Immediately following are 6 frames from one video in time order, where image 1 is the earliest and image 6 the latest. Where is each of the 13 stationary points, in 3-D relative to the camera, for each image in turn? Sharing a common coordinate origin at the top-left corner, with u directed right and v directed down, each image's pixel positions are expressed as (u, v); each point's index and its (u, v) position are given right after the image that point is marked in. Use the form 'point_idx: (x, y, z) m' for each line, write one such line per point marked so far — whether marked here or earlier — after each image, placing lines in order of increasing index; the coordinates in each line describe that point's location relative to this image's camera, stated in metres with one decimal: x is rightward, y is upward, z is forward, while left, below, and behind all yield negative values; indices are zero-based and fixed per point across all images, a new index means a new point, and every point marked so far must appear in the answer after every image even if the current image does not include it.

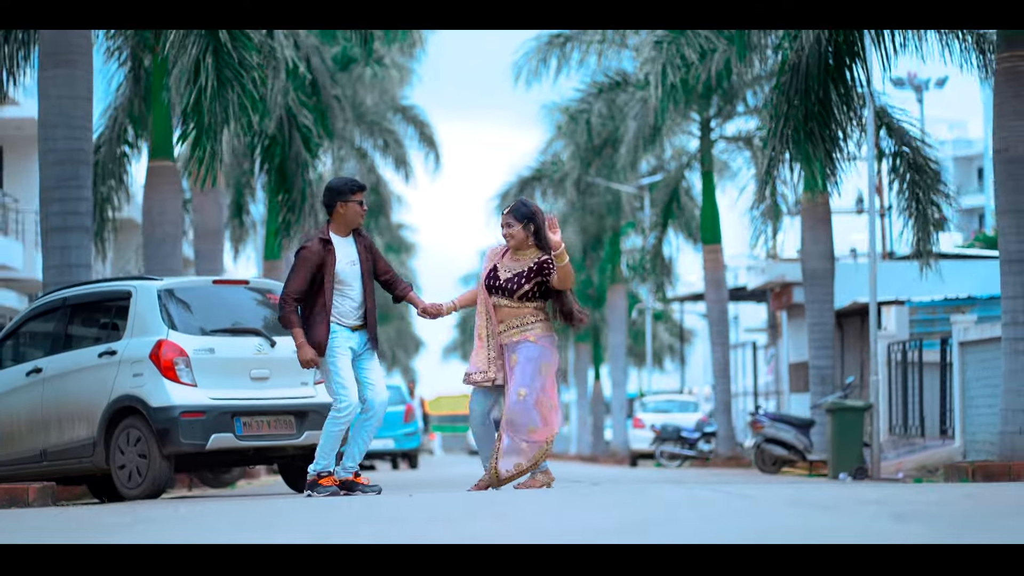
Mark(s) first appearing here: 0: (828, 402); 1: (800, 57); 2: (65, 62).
0: (+3.9, -1.4, +18.4) m
1: (+3.2, +2.5, +16.8) m
2: (-4.4, +2.2, +14.7) m
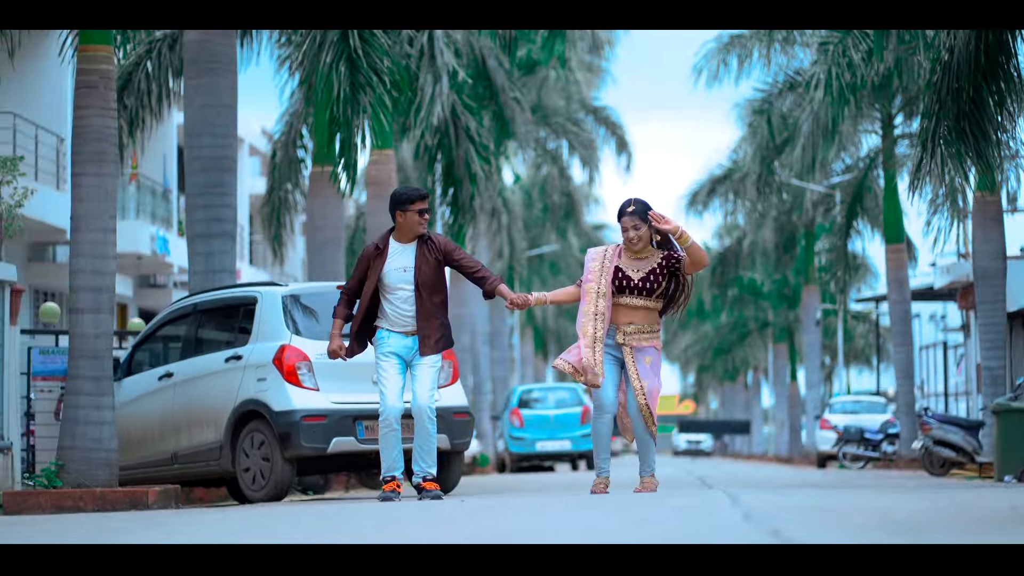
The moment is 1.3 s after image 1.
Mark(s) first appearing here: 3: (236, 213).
0: (+5.7, -1.4, +17.6) m
1: (+4.7, +2.5, +16.1) m
2: (-3.0, +2.2, +15.1) m
3: (-2.8, +0.8, +15.1) m
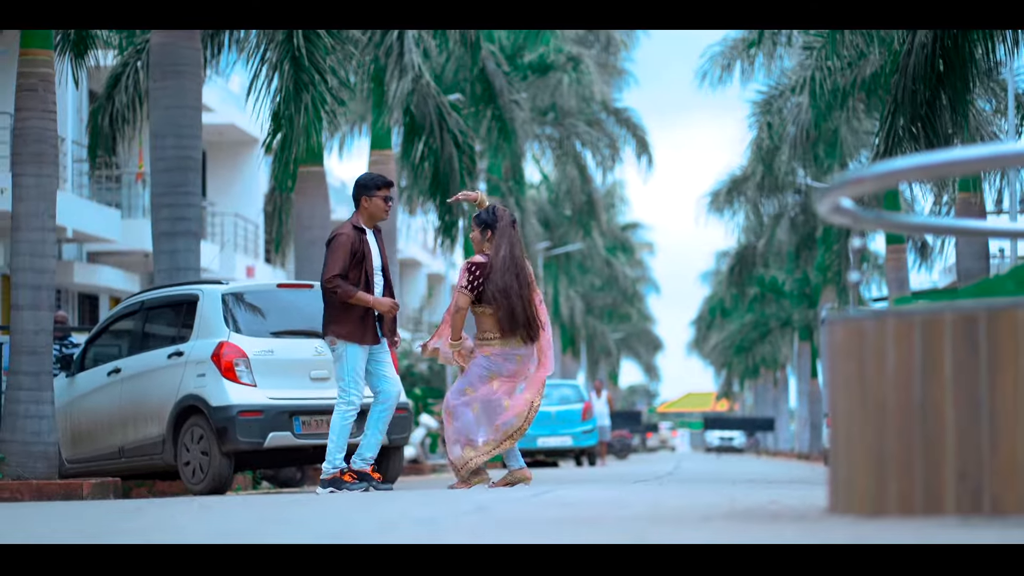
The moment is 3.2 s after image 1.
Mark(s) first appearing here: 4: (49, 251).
0: (+5.3, -1.3, +17.6) m
1: (+4.3, +2.5, +16.2) m
2: (-3.5, +2.2, +15.4) m
3: (-3.2, +0.8, +15.5) m
4: (-3.6, +0.3, +11.8) m
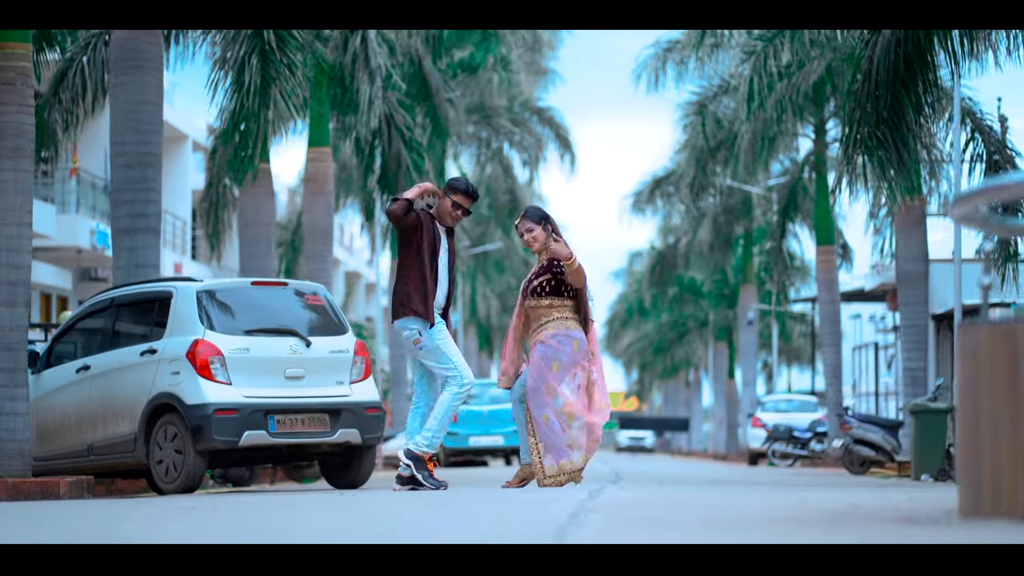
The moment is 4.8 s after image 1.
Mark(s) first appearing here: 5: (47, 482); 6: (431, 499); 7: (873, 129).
0: (+4.7, -1.4, +18.0) m
1: (+3.9, +2.5, +16.6) m
2: (-3.8, +2.2, +15.3) m
3: (-3.6, +0.8, +15.3) m
4: (-3.8, +0.3, +11.6) m
5: (-3.4, -1.4, +11.1) m
6: (-0.5, -1.1, +8.0) m
7: (+4.0, +1.8, +16.6) m
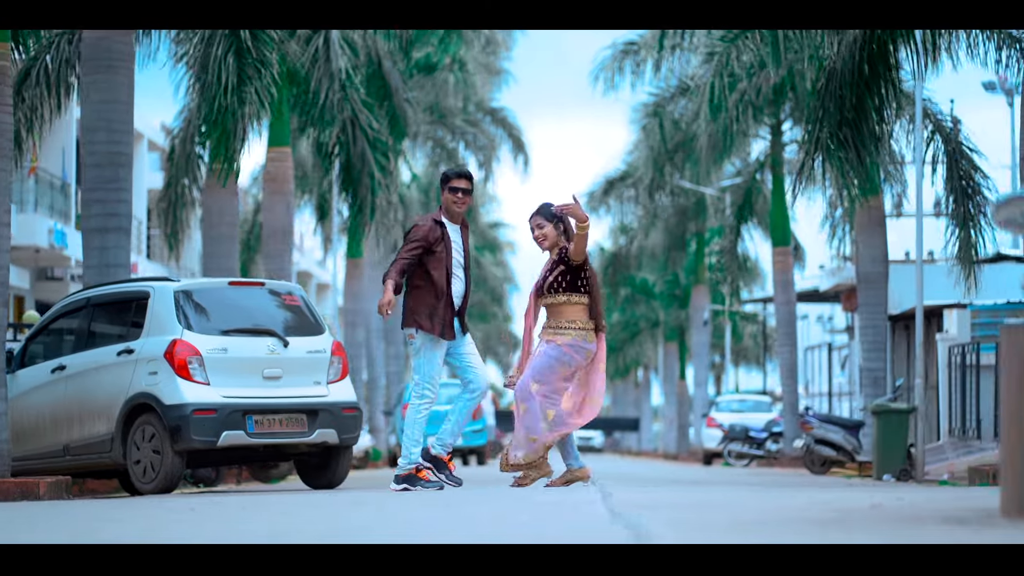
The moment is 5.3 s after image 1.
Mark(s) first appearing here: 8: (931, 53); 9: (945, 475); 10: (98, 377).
0: (+4.3, -1.4, +18.3) m
1: (+3.6, +2.5, +16.8) m
2: (-4.1, +2.2, +15.2) m
3: (-3.9, +0.8, +15.3) m
4: (-3.9, +0.3, +11.6) m
5: (-3.6, -1.4, +11.1) m
6: (-0.5, -1.1, +8.1) m
7: (+3.6, +1.8, +16.8) m
8: (+4.5, +2.5, +16.1) m
9: (+5.4, -2.4, +18.7) m
10: (-3.5, -0.7, +12.7) m
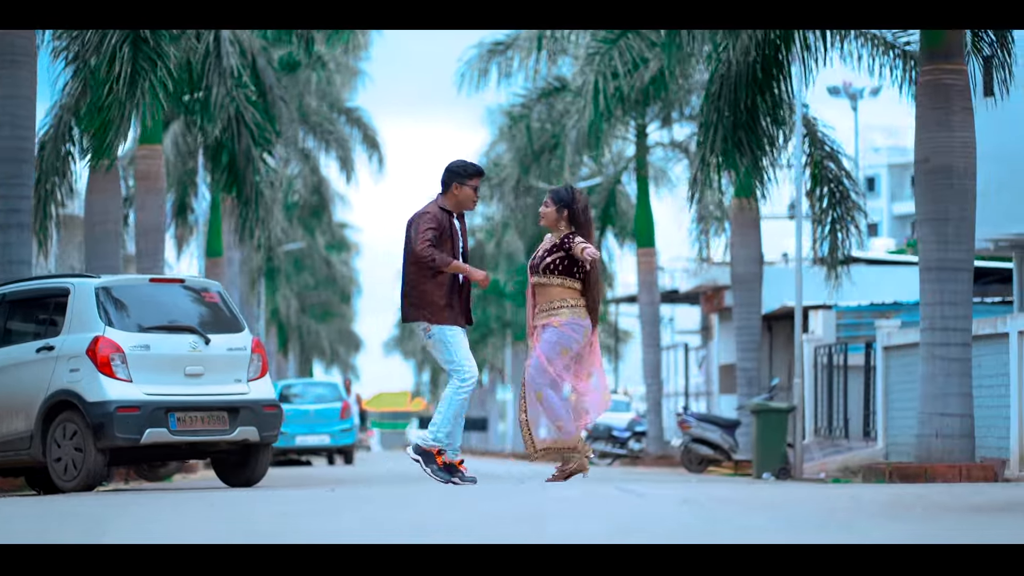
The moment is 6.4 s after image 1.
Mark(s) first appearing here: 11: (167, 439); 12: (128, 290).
0: (+3.0, -1.5, +19.0) m
1: (+2.5, +2.5, +17.4) m
2: (-5.0, +2.3, +15.0) m
3: (-4.8, +0.9, +15.1) m
4: (-4.4, +0.4, +11.4) m
5: (-4.0, -1.4, +10.9) m
6: (-0.6, -1.1, +8.3) m
7: (+2.5, +1.7, +17.4) m
8: (+3.4, +2.5, +16.8) m
9: (+4.0, -2.4, +19.5) m
10: (-4.1, -0.7, +12.5) m
11: (-2.8, -1.2, +12.2) m
12: (-3.2, 0.0, +12.5) m
